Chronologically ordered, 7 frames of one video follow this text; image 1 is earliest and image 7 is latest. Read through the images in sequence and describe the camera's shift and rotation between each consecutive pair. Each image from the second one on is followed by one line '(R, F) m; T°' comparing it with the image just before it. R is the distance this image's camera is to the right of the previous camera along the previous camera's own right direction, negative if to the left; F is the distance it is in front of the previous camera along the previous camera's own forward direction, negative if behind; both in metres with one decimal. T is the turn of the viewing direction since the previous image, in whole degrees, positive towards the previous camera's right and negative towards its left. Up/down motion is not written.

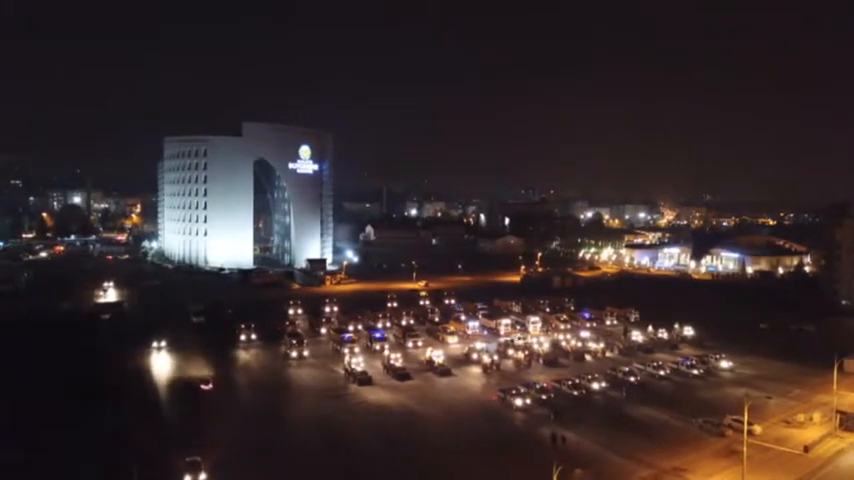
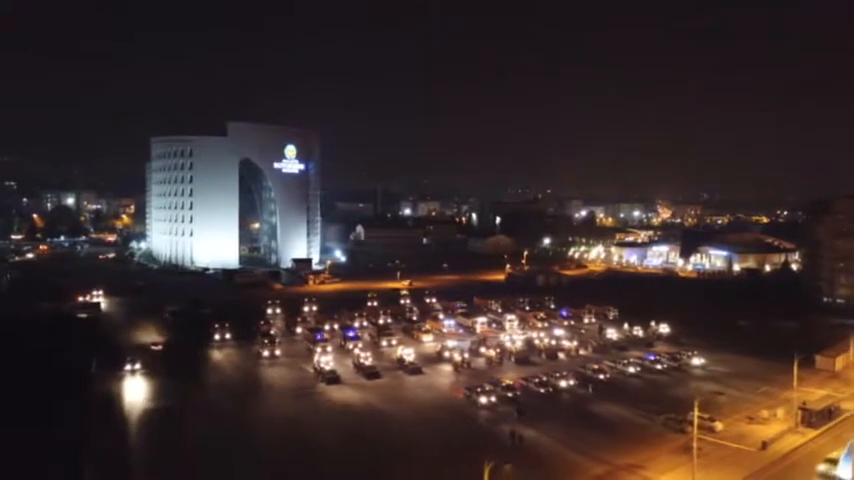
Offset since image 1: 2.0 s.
(+0.5, 0.0) m; 0°
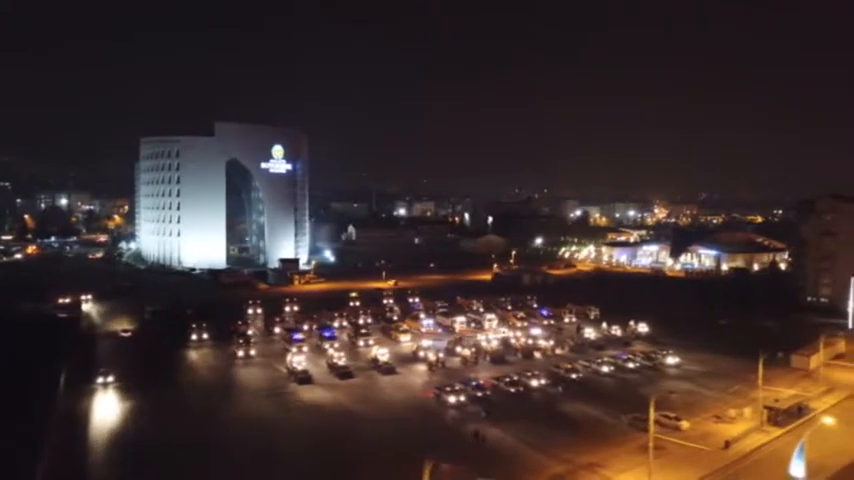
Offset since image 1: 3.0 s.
(+0.4, 0.0) m; 0°
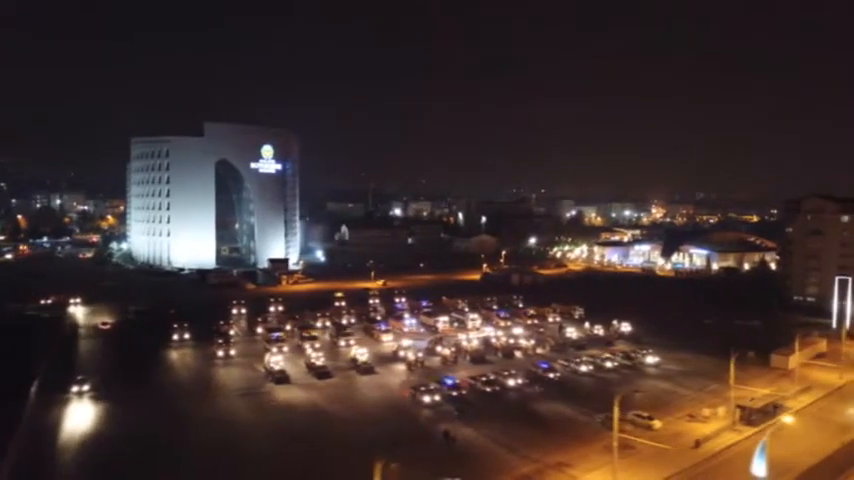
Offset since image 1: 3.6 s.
(+0.3, 0.0) m; 0°
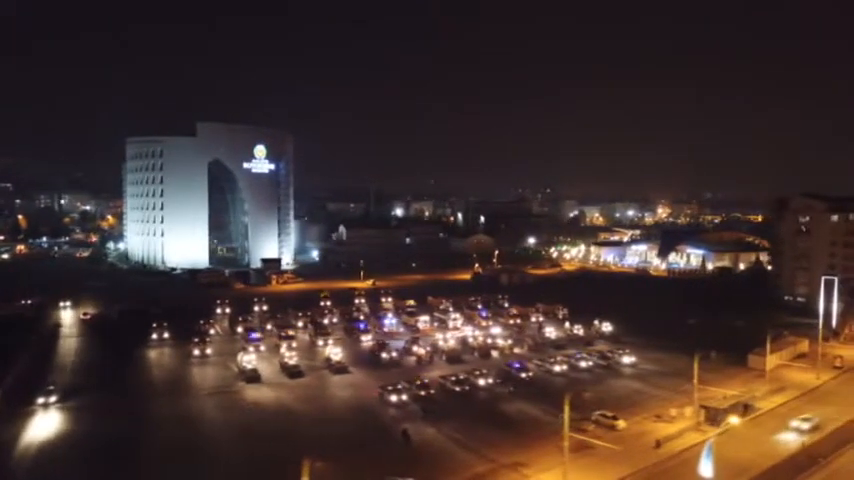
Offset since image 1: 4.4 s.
(+0.5, 0.0) m; -1°
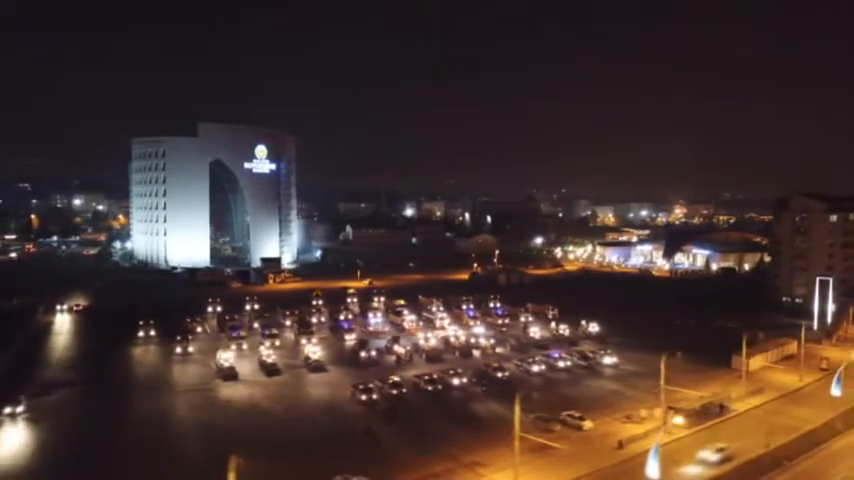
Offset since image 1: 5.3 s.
(+0.6, 0.0) m; -1°
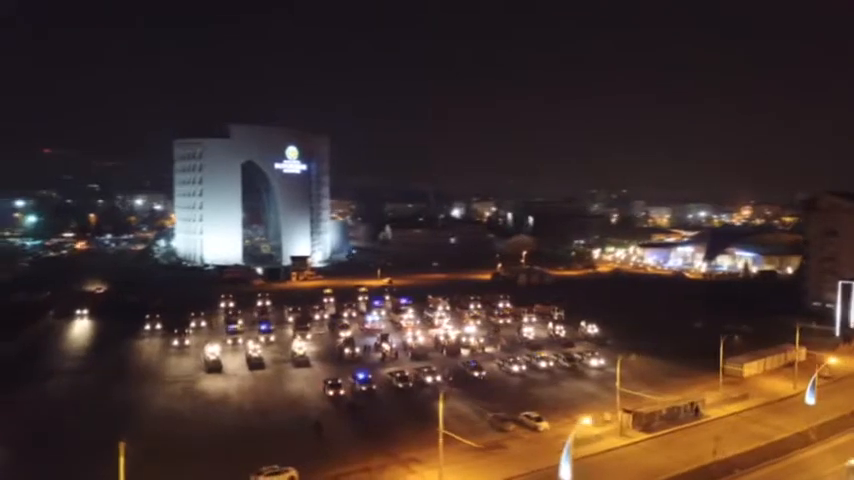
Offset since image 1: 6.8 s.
(+1.3, 0.0) m; -5°
